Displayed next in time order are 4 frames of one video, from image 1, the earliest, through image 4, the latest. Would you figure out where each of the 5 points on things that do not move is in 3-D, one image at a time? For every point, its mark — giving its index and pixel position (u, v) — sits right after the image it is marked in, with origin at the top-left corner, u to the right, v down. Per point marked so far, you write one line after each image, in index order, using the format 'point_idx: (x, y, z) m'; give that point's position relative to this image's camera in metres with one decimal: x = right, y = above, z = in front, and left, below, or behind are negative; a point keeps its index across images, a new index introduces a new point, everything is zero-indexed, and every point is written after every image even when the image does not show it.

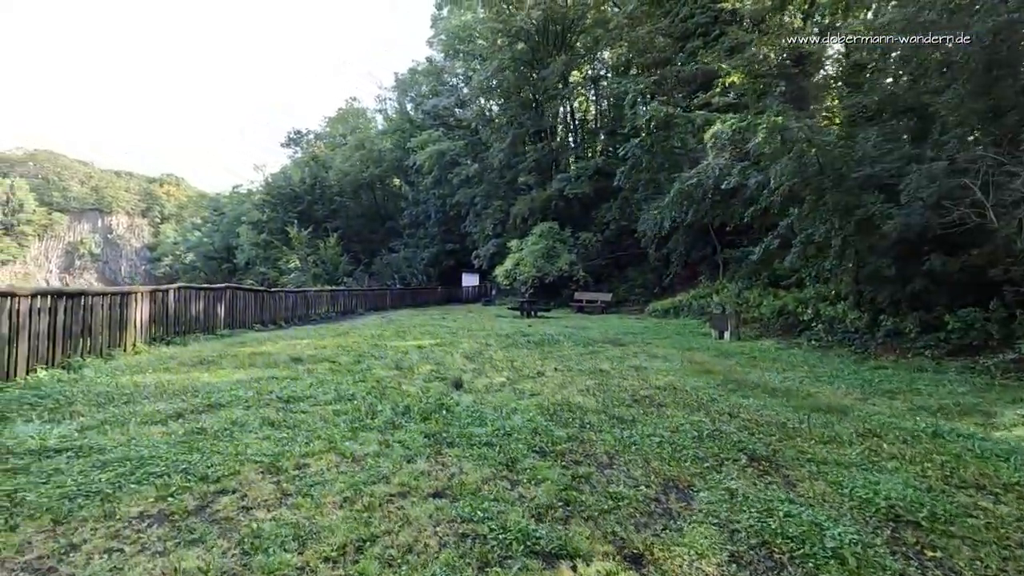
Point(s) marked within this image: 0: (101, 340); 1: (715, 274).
0: (-5.0, -0.6, +6.5) m
1: (+7.3, +0.5, +19.1) m
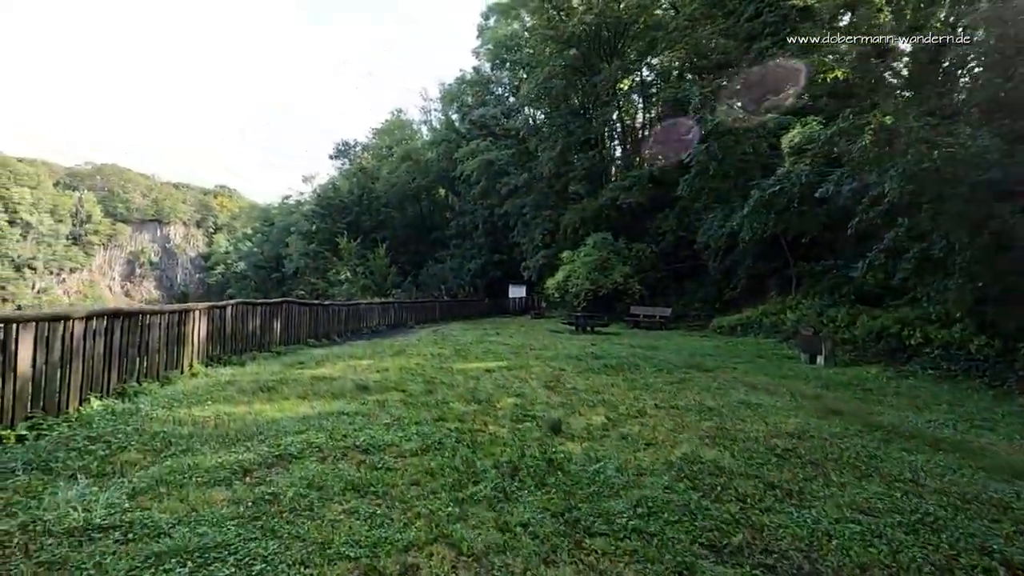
0: (-4.0, -0.9, +6.1) m
1: (+9.1, 0.0, +17.8) m
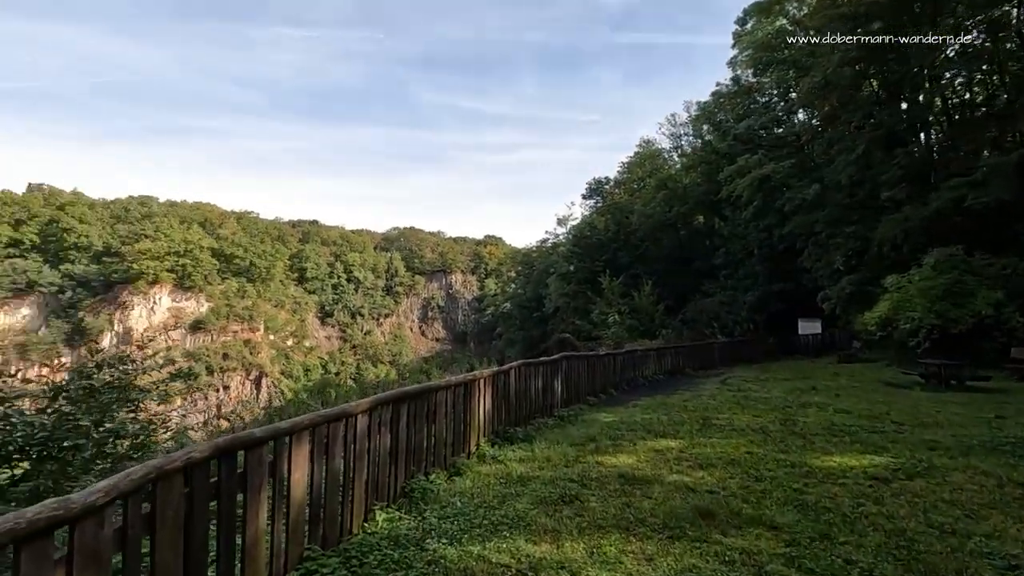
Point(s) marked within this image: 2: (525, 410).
0: (-0.7, -1.5, +5.2) m
1: (+16.3, -0.5, +10.0) m
2: (+0.2, -1.7, +7.4) m
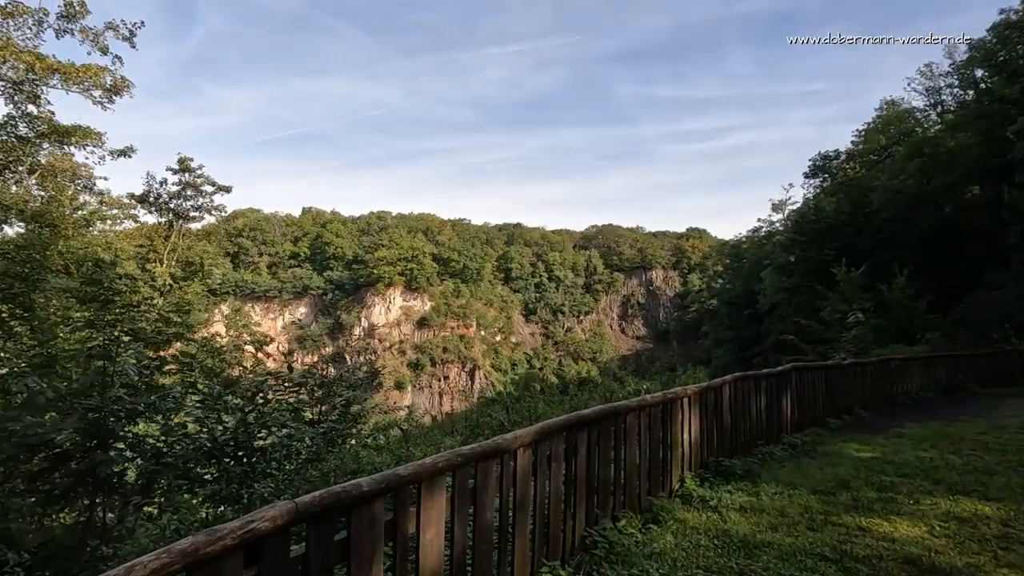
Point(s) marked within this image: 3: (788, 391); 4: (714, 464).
0: (+1.0, -1.5, +4.1) m
1: (+18.5, -0.1, +2.5) m
2: (+2.5, -1.6, +5.9) m
3: (+3.6, -1.3, +7.0) m
4: (+2.0, -1.7, +5.2) m
